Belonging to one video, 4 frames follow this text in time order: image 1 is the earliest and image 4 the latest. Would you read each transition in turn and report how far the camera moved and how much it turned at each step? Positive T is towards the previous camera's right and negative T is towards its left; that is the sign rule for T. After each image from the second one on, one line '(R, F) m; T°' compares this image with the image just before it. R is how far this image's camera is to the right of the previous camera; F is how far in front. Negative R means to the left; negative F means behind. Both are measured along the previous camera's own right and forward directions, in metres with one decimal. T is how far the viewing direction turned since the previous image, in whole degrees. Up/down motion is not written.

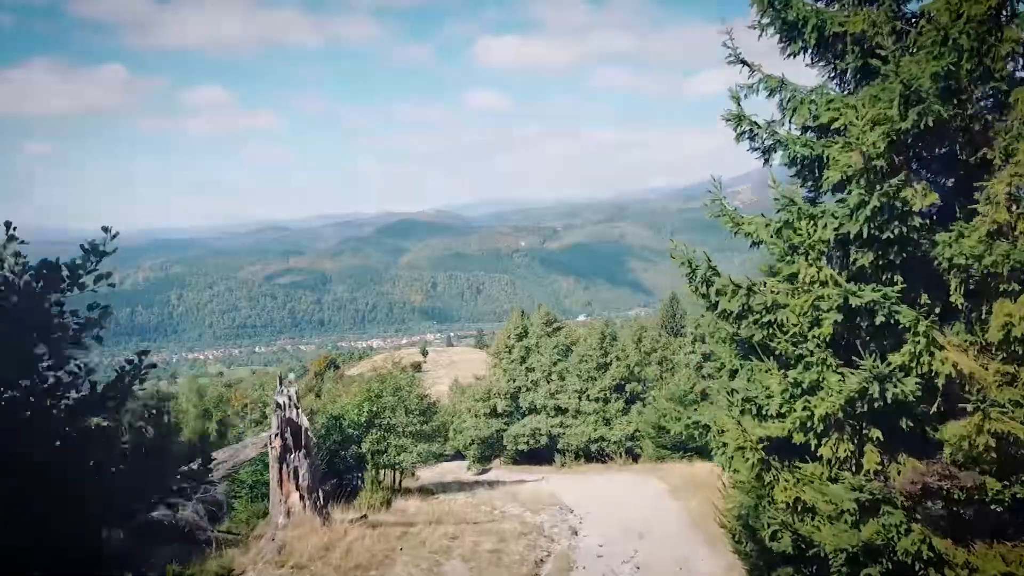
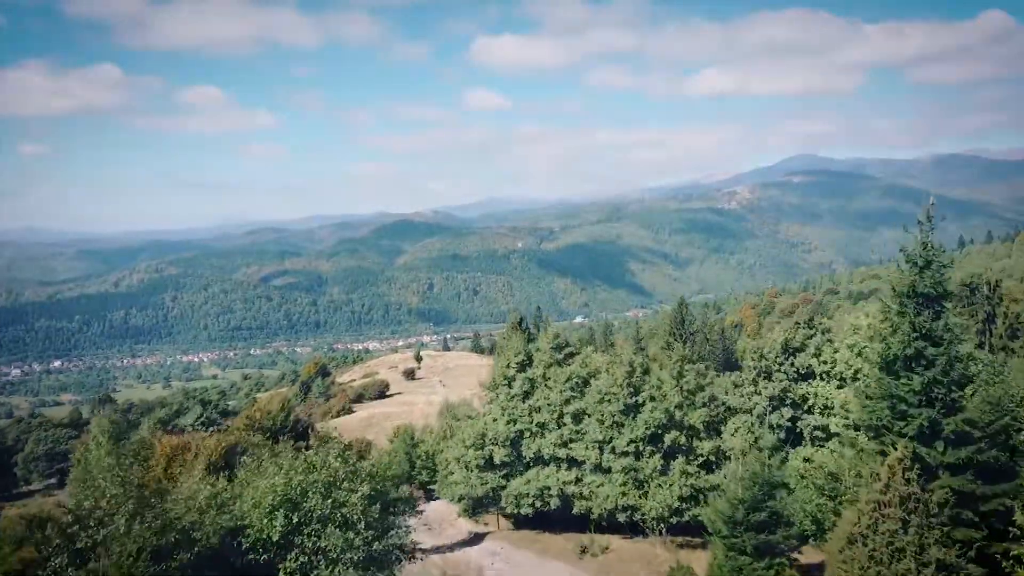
(-0.1, +4.3) m; 0°
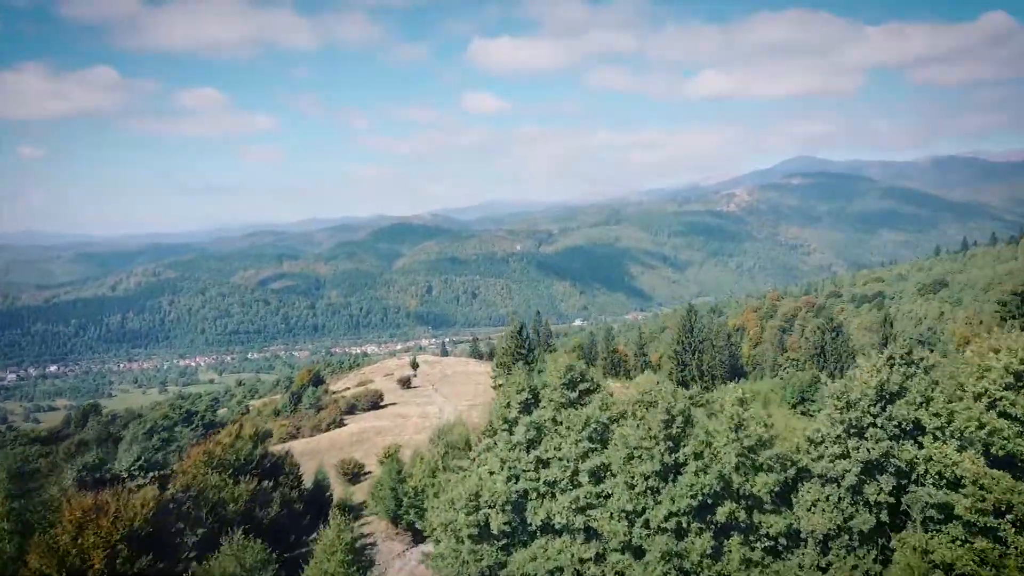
(-0.1, +3.3) m; 0°
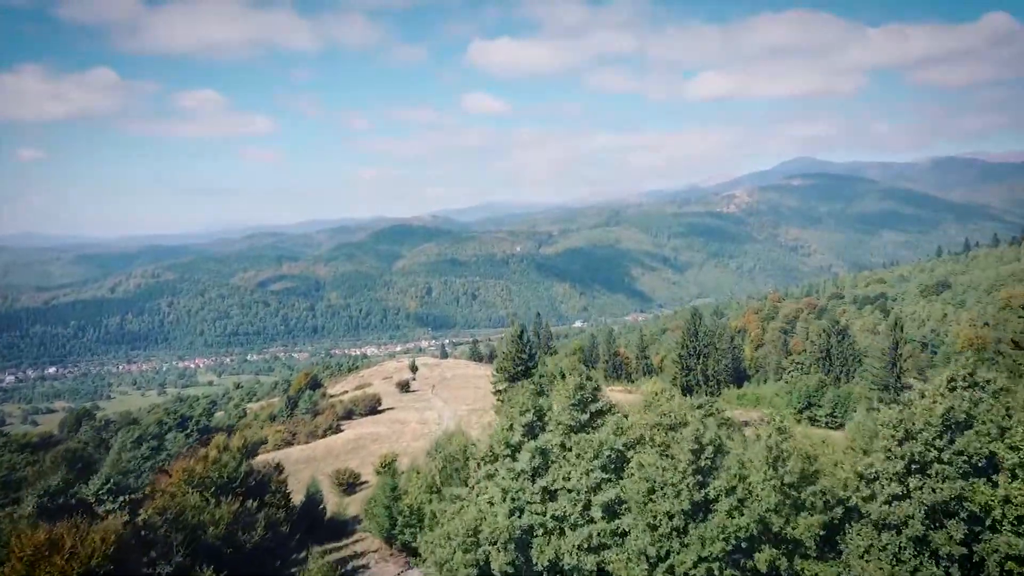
(-0.1, +1.4) m; 0°
